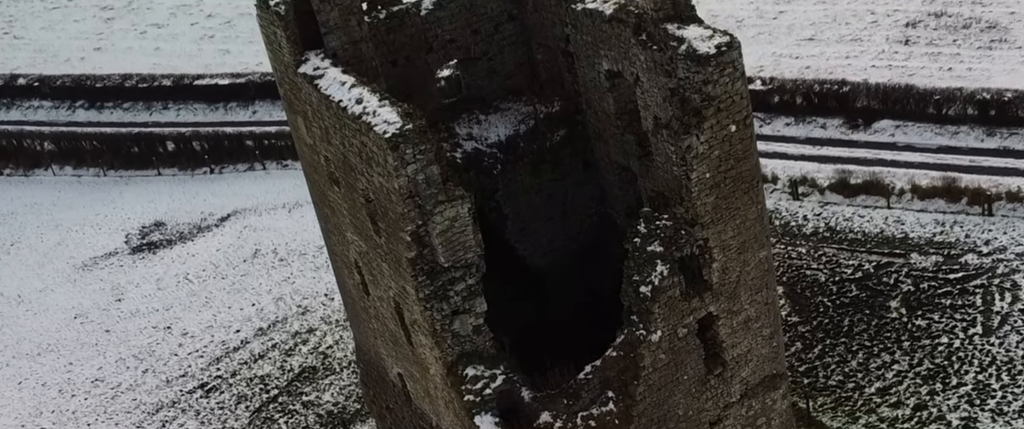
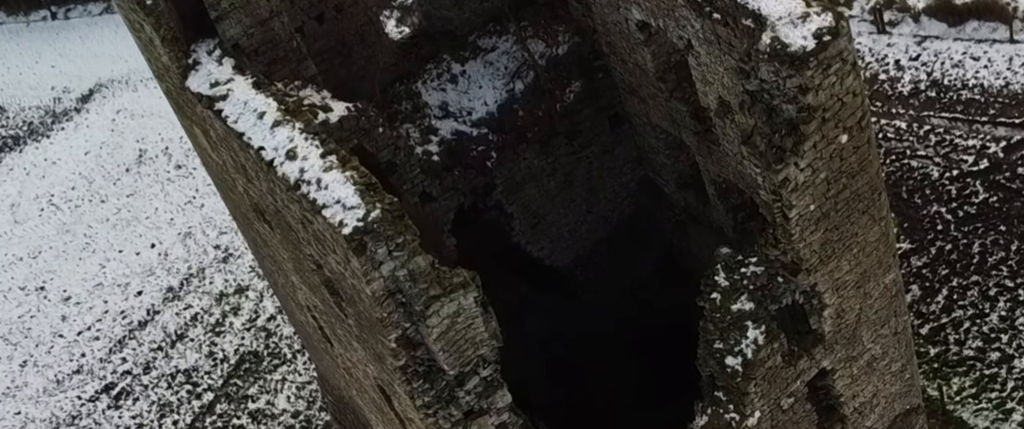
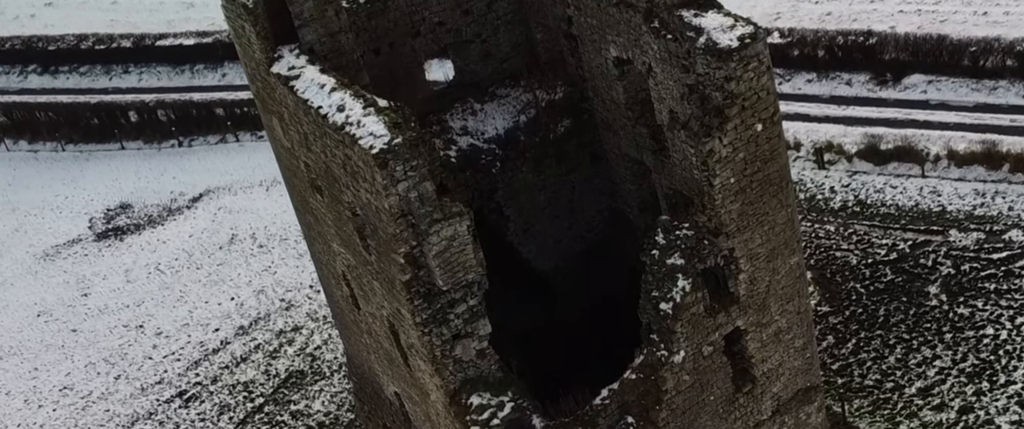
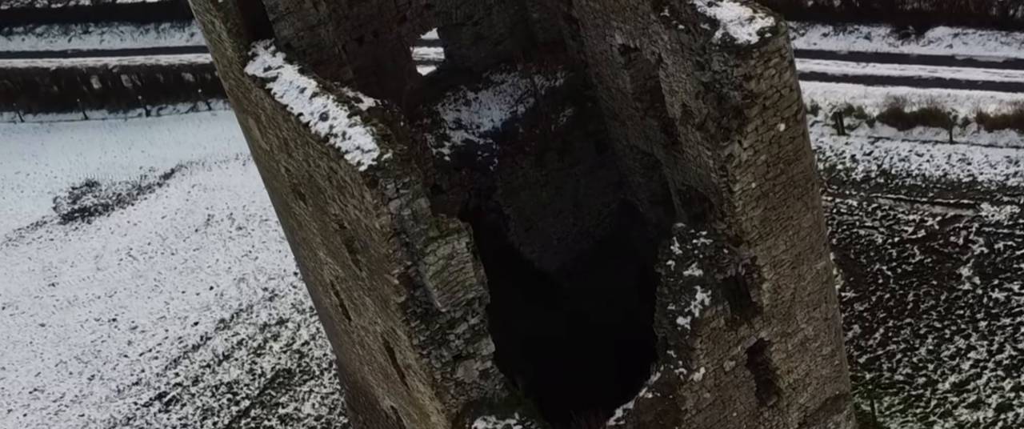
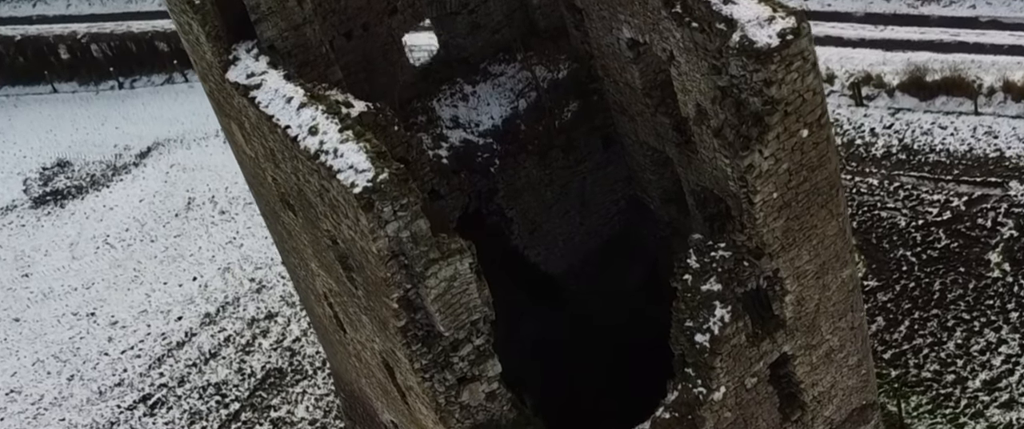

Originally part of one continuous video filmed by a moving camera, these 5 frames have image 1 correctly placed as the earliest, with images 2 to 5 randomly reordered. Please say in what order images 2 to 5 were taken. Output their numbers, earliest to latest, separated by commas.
3, 4, 5, 2
